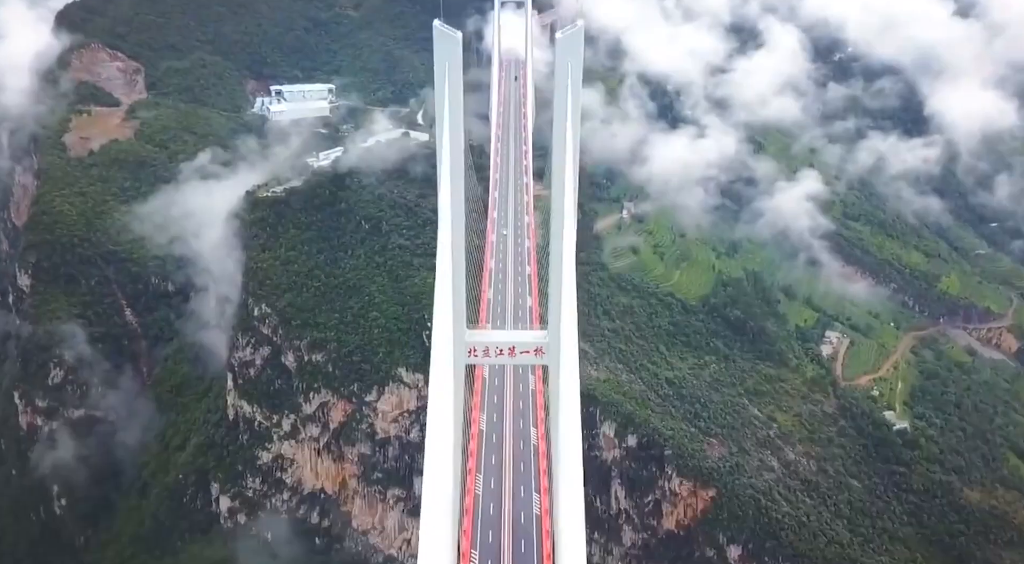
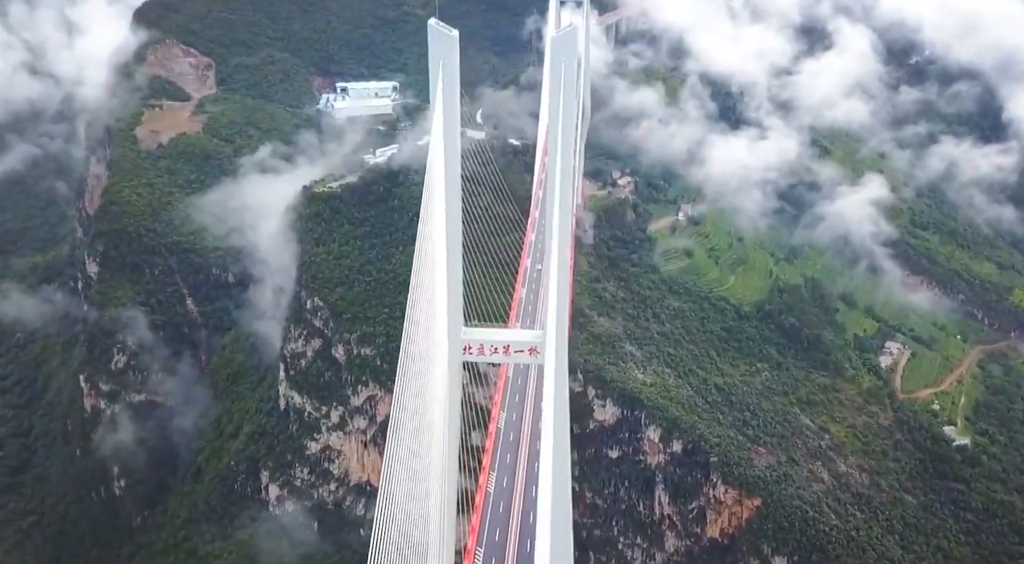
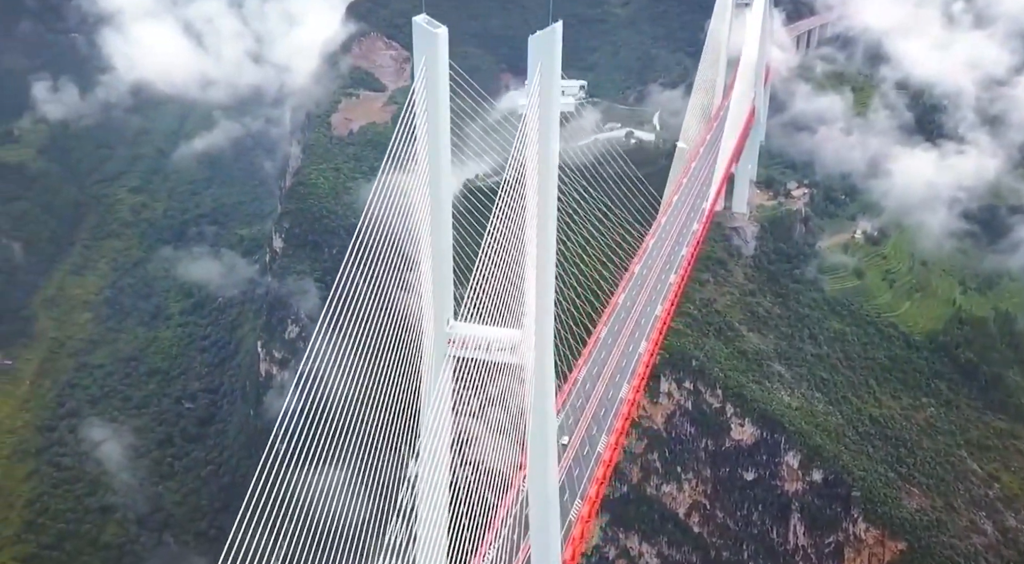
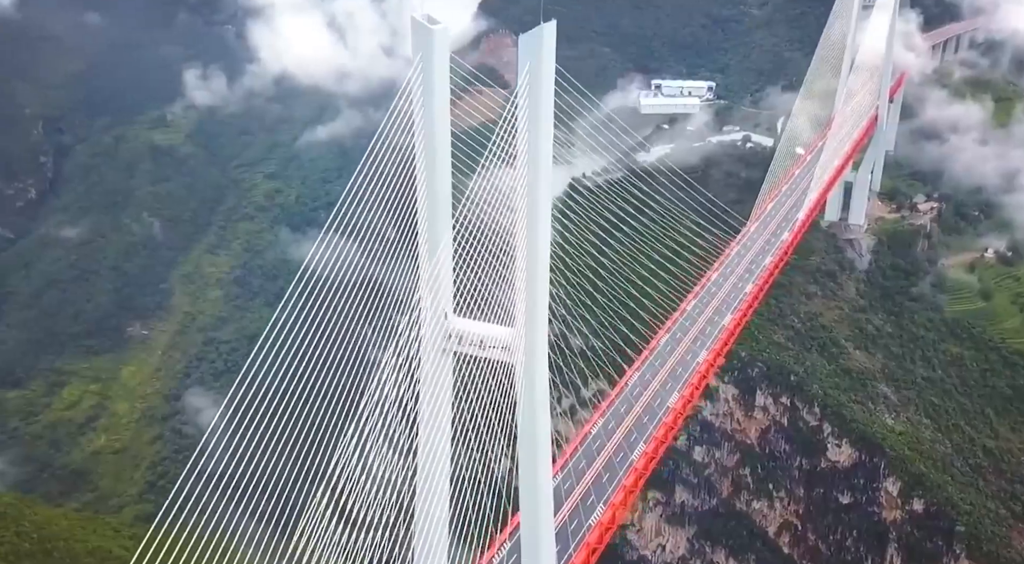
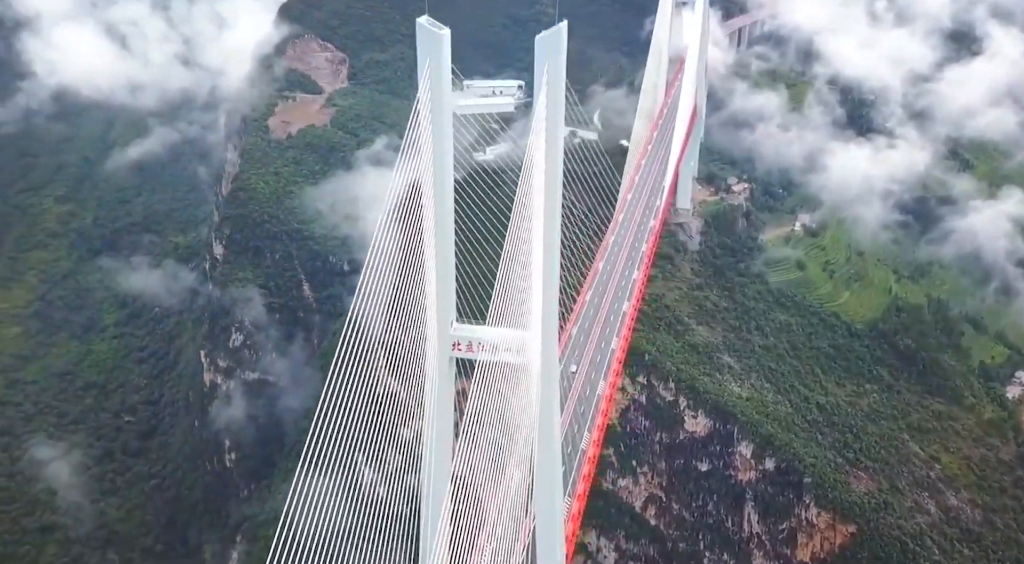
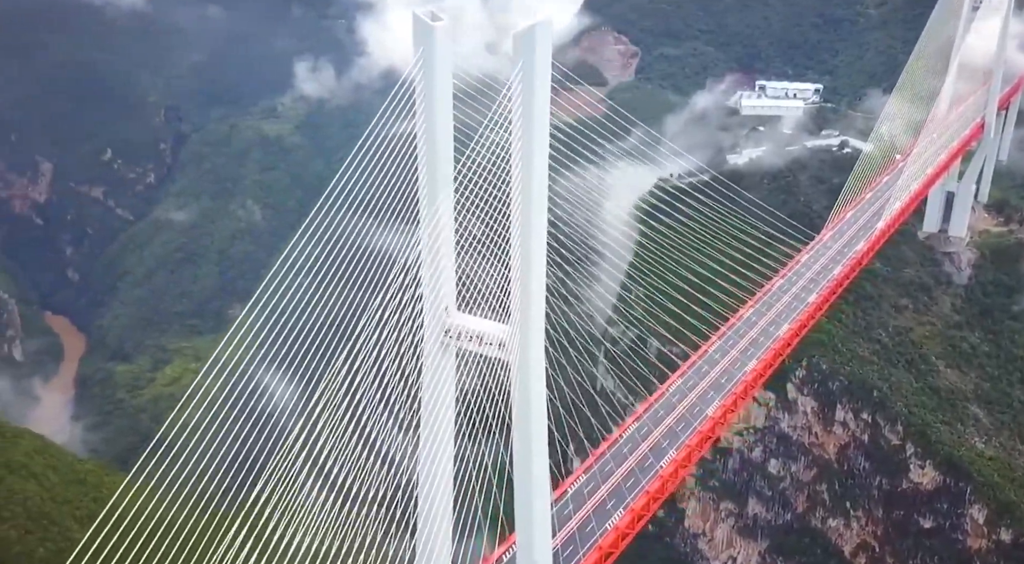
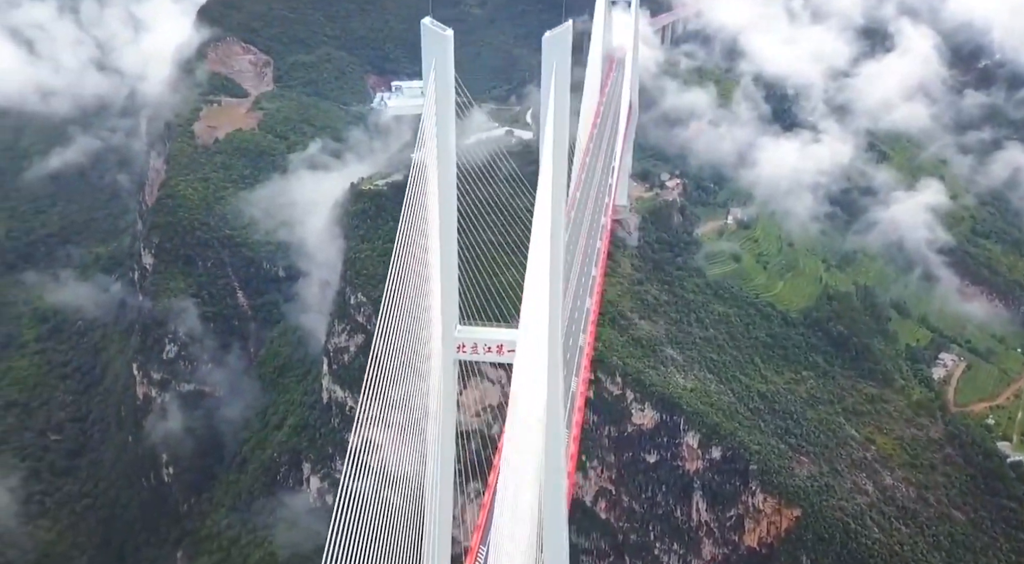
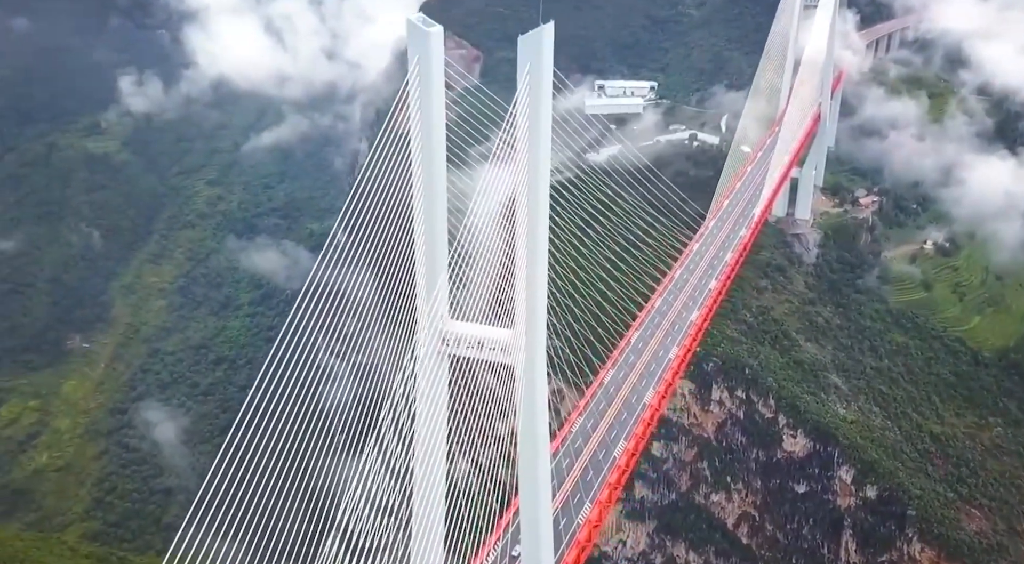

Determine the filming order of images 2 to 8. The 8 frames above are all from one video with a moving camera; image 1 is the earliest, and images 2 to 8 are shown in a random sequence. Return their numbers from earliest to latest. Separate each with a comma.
2, 7, 5, 3, 8, 4, 6
